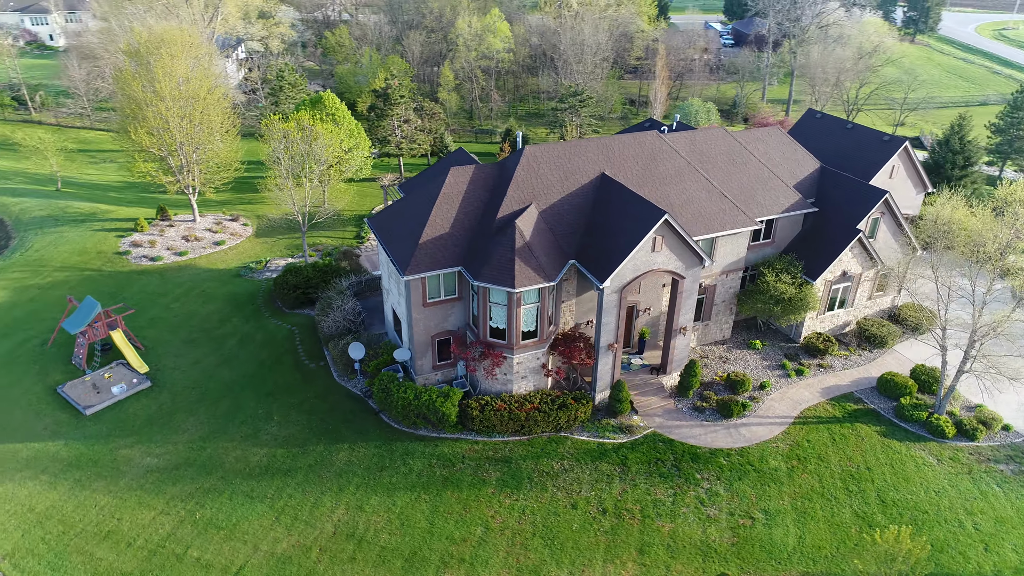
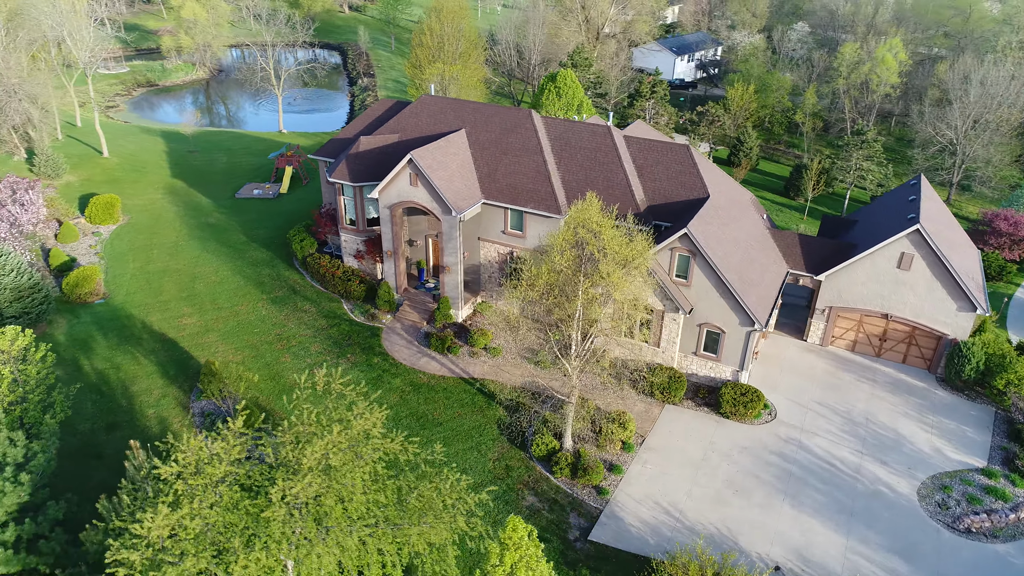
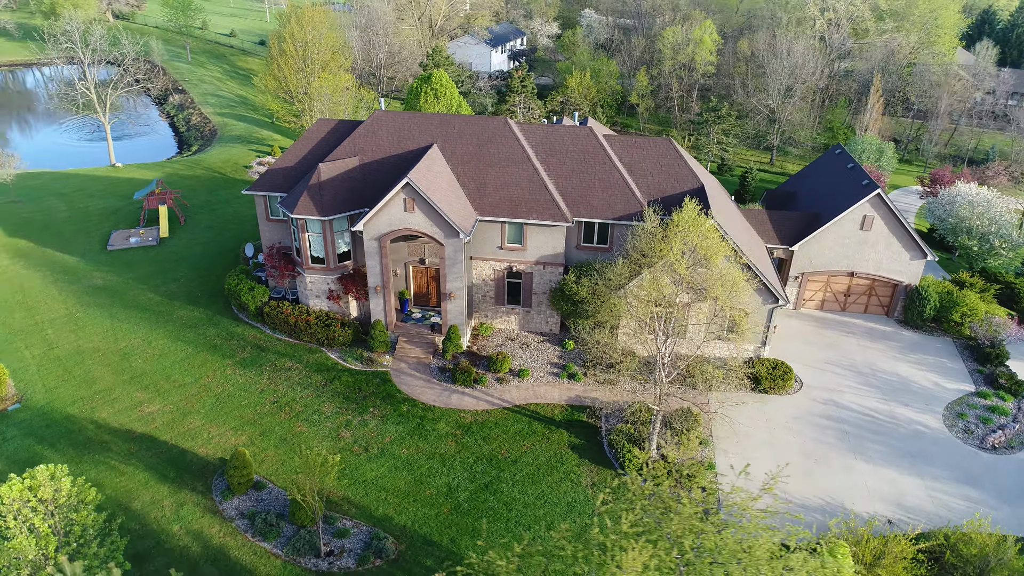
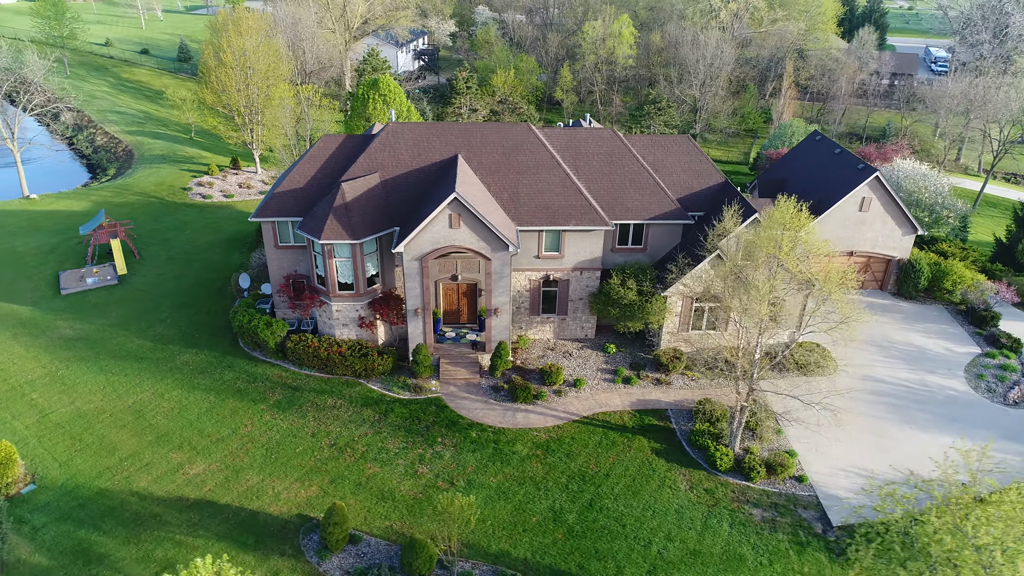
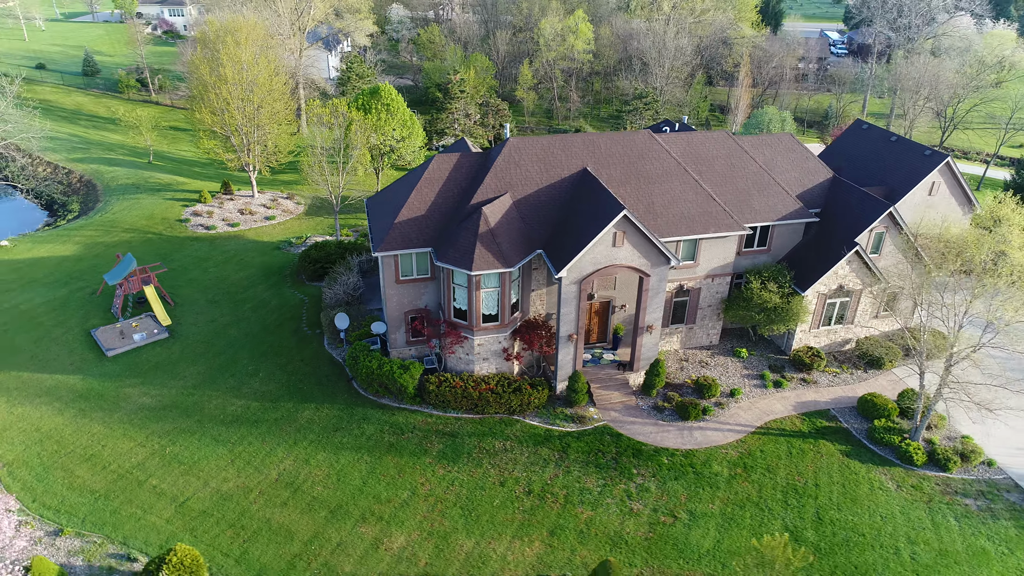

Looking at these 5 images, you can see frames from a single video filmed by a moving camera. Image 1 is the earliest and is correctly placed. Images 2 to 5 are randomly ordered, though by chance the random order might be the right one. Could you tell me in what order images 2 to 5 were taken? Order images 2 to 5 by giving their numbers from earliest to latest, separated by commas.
5, 4, 3, 2
